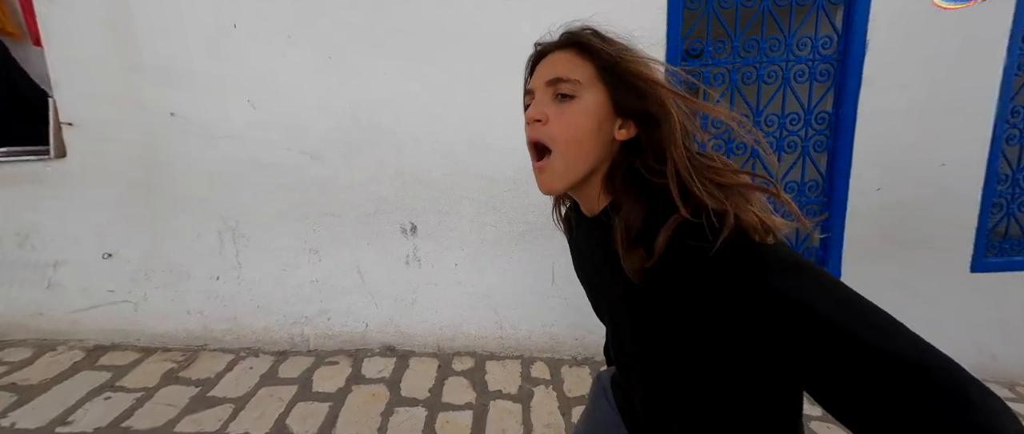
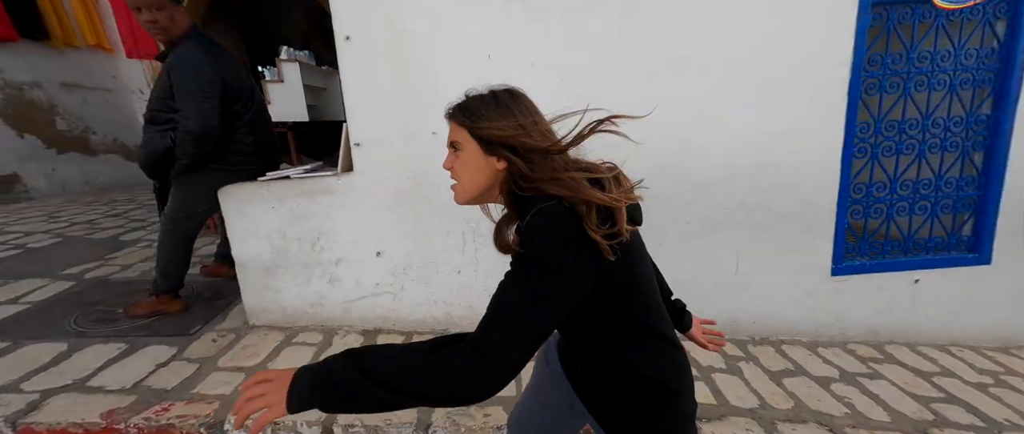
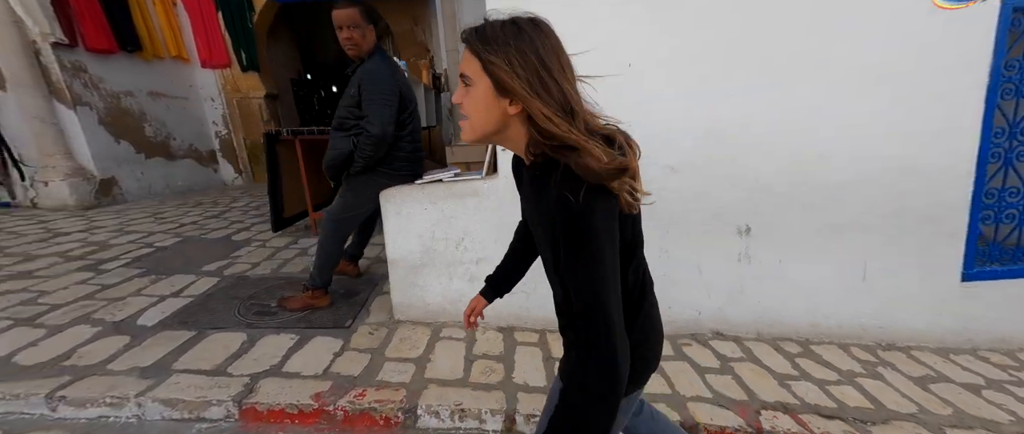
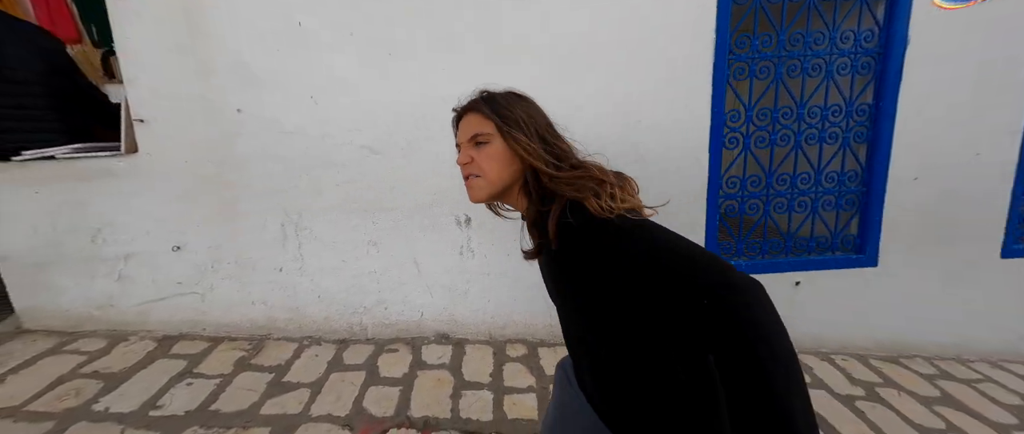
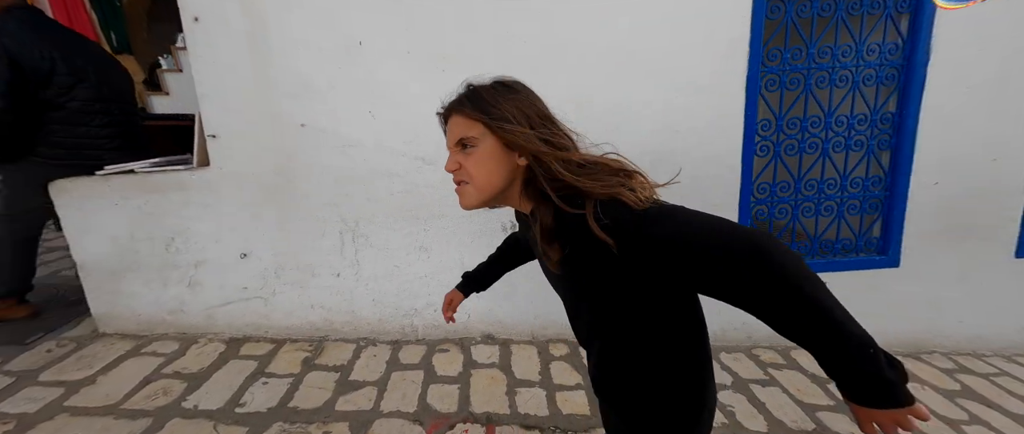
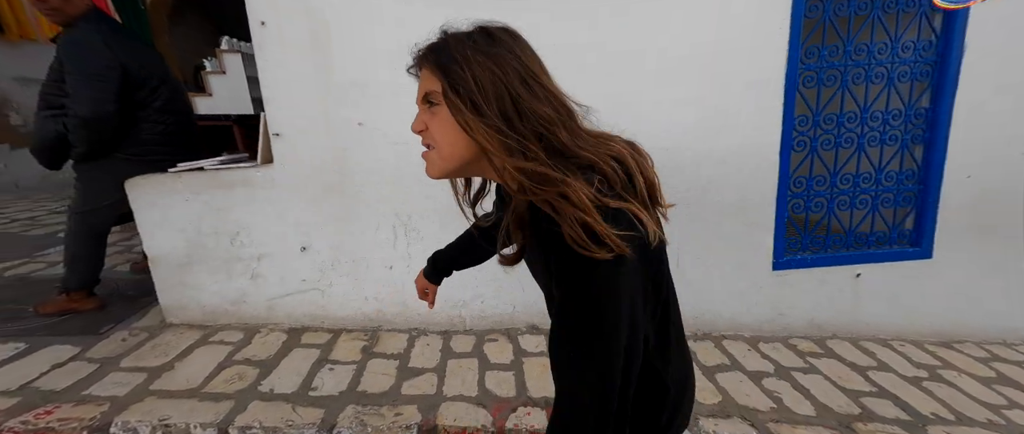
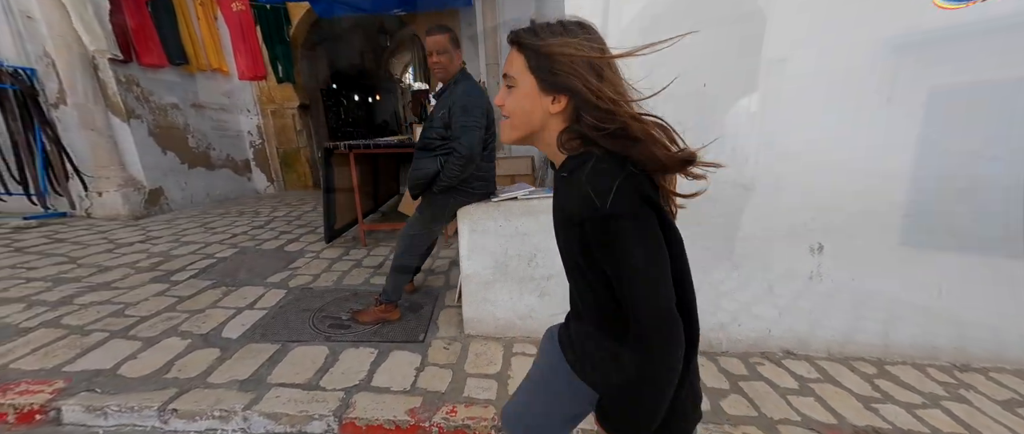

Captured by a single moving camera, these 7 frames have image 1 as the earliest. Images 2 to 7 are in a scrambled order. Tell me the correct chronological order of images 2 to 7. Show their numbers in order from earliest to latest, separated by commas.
4, 5, 6, 2, 3, 7
